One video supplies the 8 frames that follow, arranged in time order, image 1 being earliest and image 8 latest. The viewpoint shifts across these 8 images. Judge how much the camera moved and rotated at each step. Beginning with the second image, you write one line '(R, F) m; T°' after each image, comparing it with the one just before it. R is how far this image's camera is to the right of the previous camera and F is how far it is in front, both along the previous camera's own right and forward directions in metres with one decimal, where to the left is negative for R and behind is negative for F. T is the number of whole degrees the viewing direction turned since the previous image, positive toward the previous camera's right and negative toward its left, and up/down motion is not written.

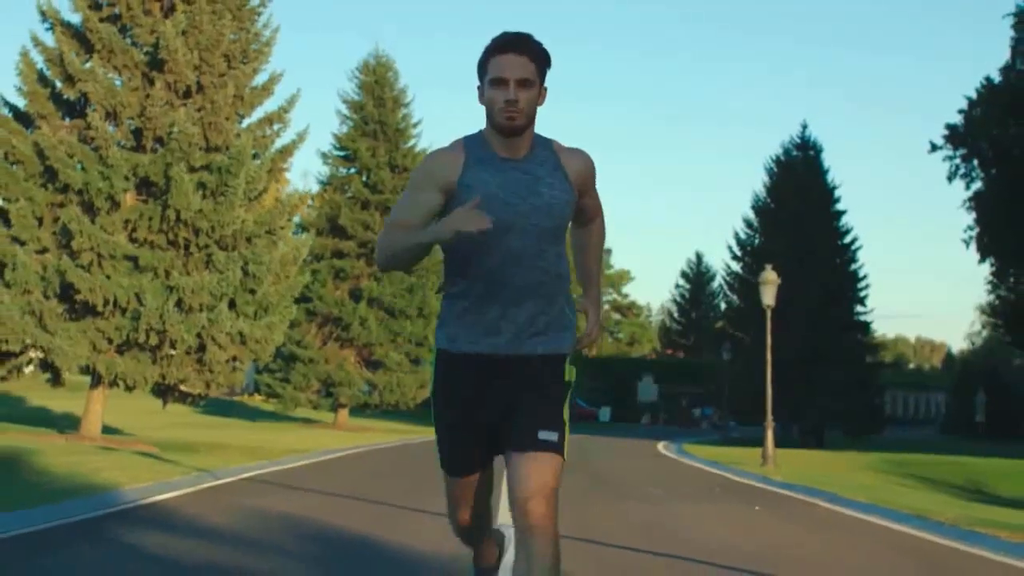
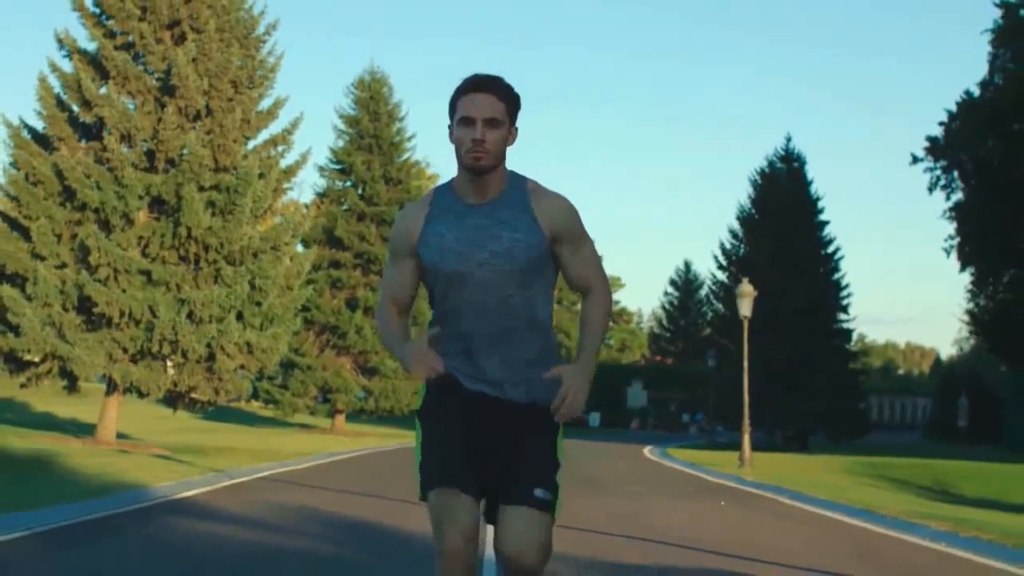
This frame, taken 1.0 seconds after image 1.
(0.0, -1.7) m; 0°
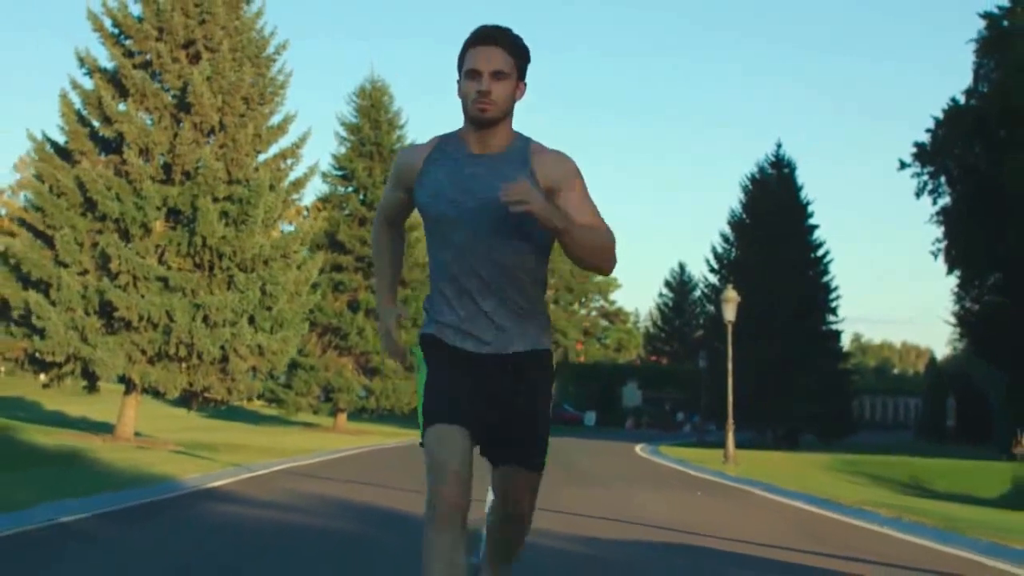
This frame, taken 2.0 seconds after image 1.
(0.0, -1.7) m; 0°
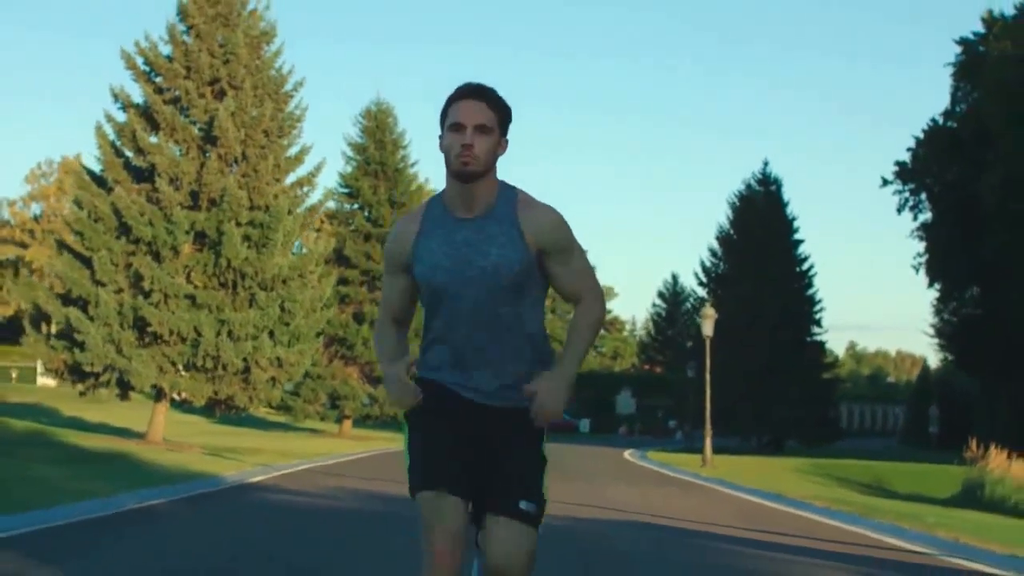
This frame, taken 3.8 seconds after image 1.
(0.0, -3.0) m; 0°
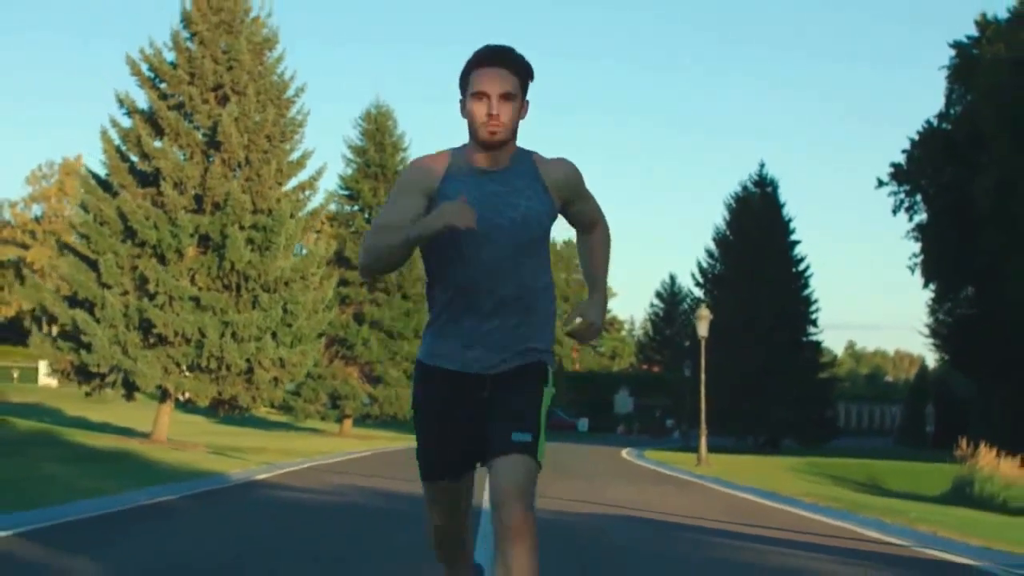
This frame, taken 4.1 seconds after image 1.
(0.0, -0.6) m; 0°
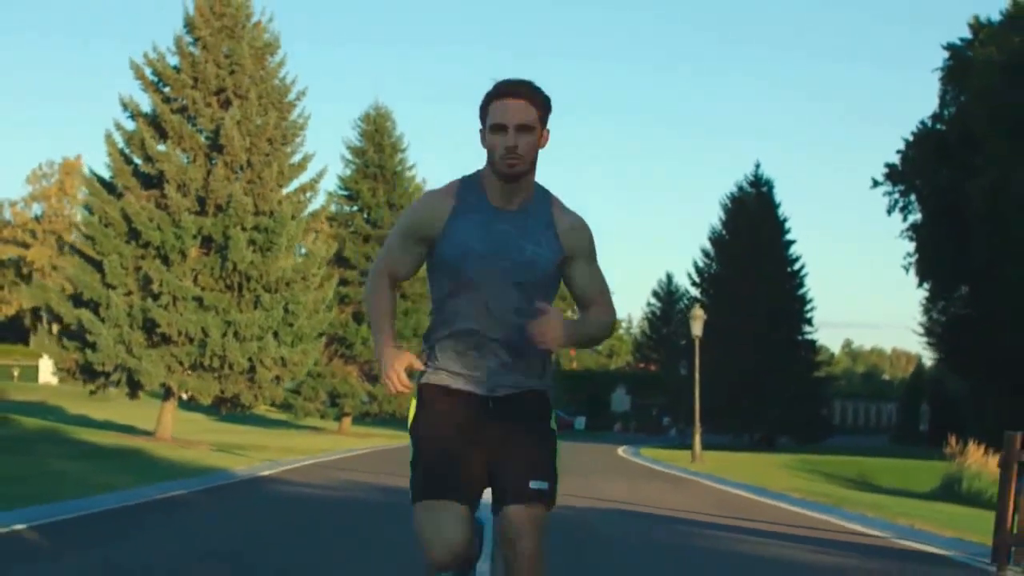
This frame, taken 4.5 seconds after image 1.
(0.0, -0.6) m; 0°
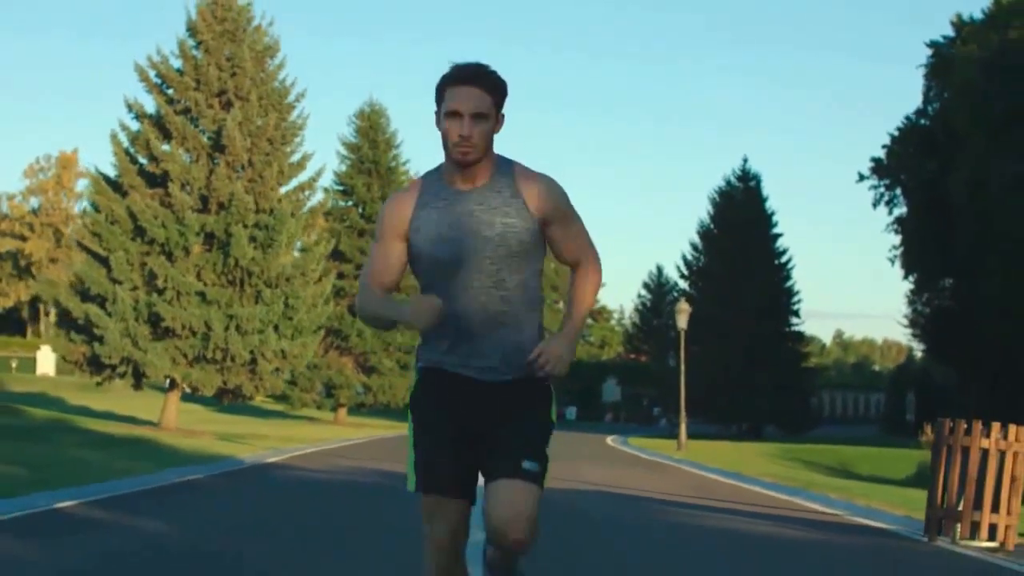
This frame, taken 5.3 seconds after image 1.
(0.0, -1.3) m; 0°
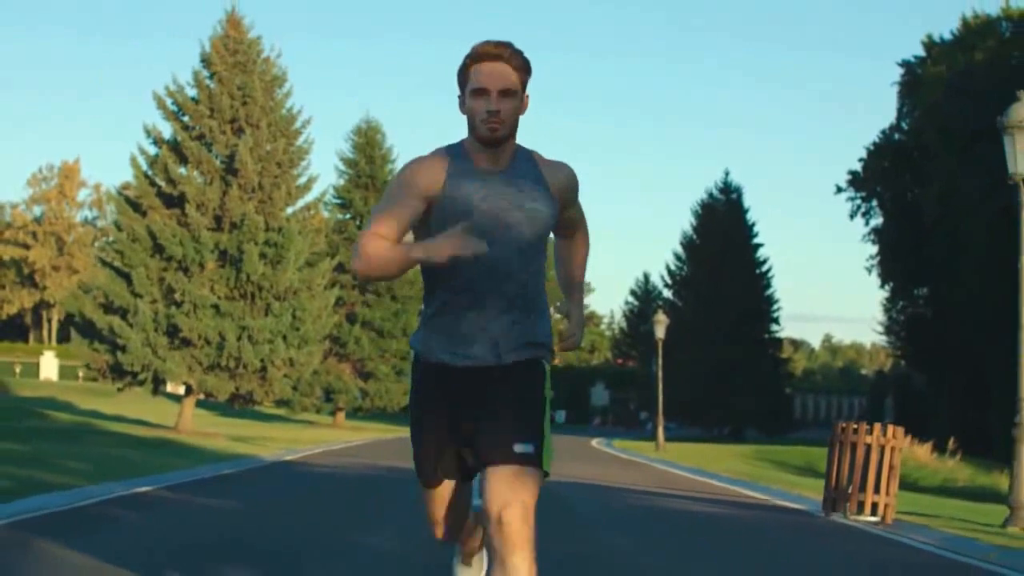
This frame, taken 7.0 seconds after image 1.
(0.0, -3.0) m; 0°
